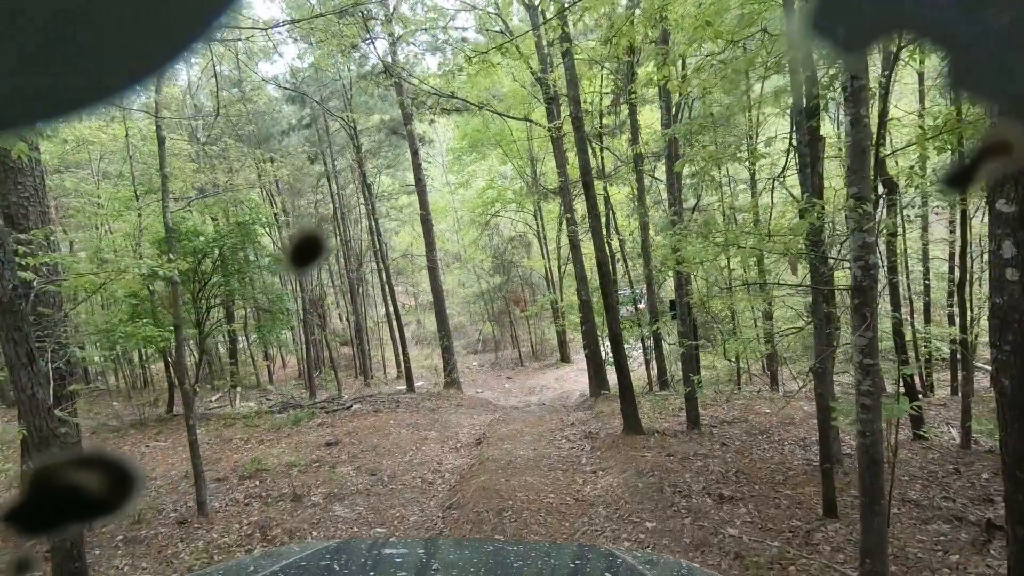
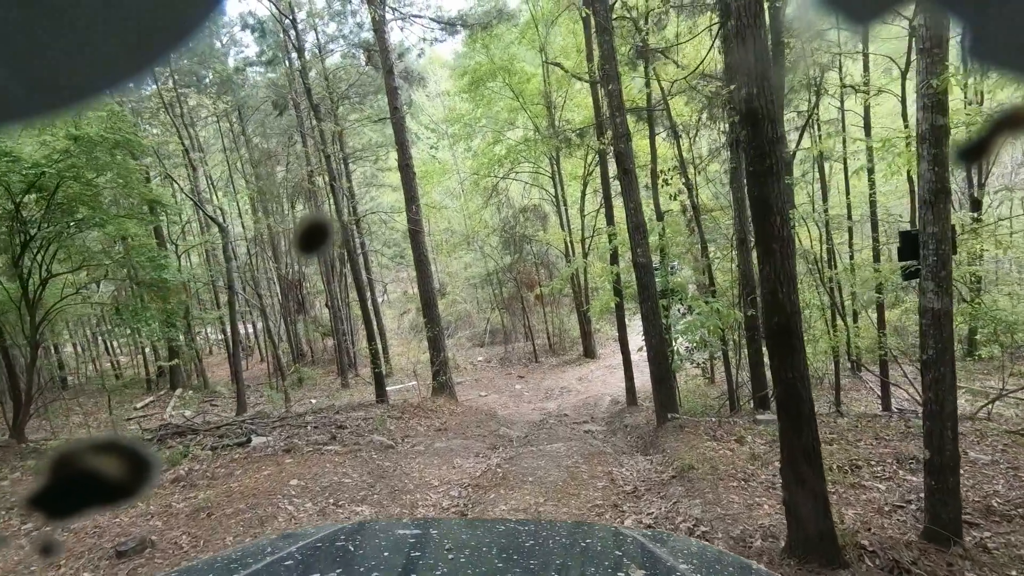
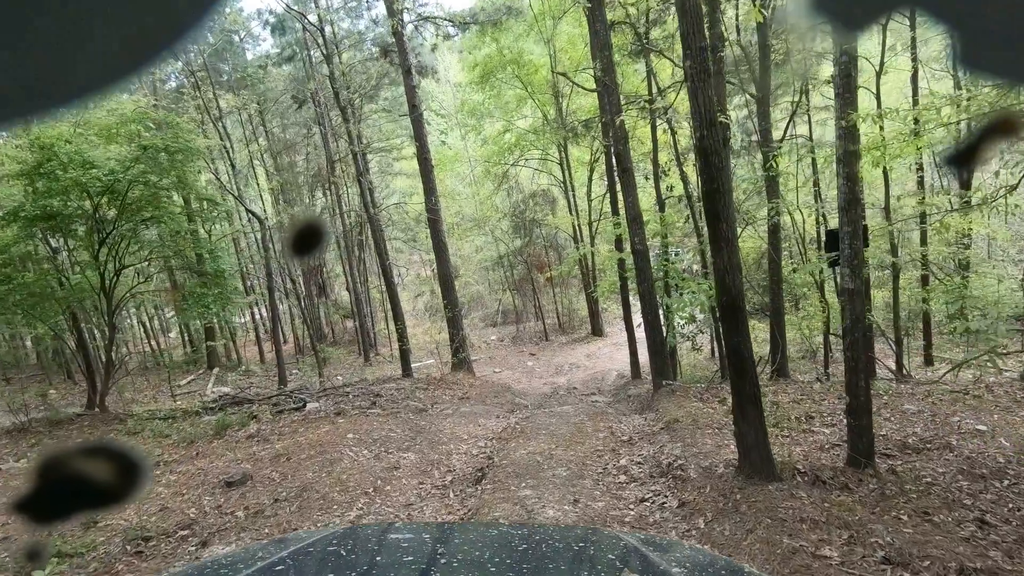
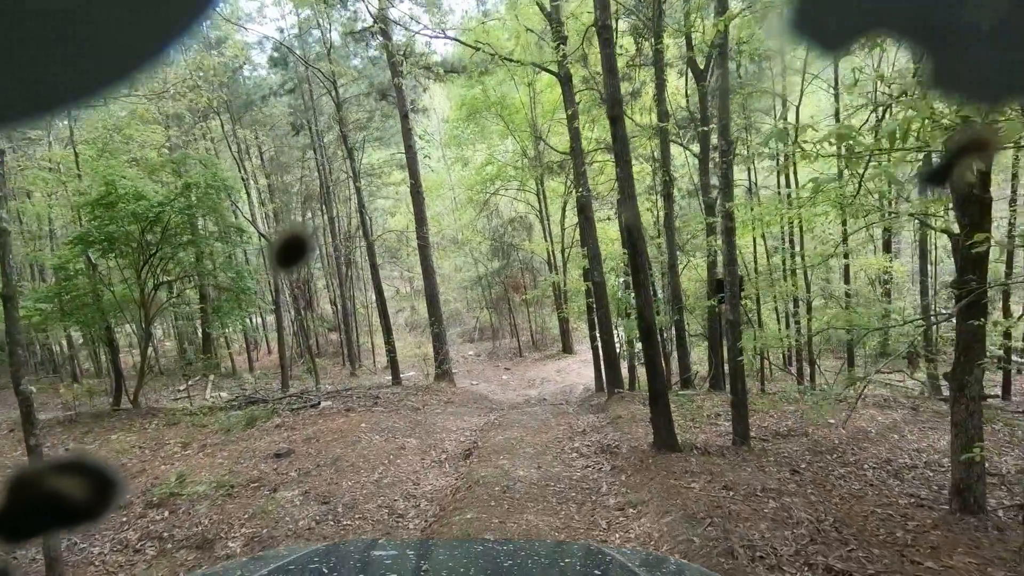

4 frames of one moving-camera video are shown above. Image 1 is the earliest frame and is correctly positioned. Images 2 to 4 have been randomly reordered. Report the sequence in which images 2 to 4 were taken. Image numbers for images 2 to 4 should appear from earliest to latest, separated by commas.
4, 3, 2
